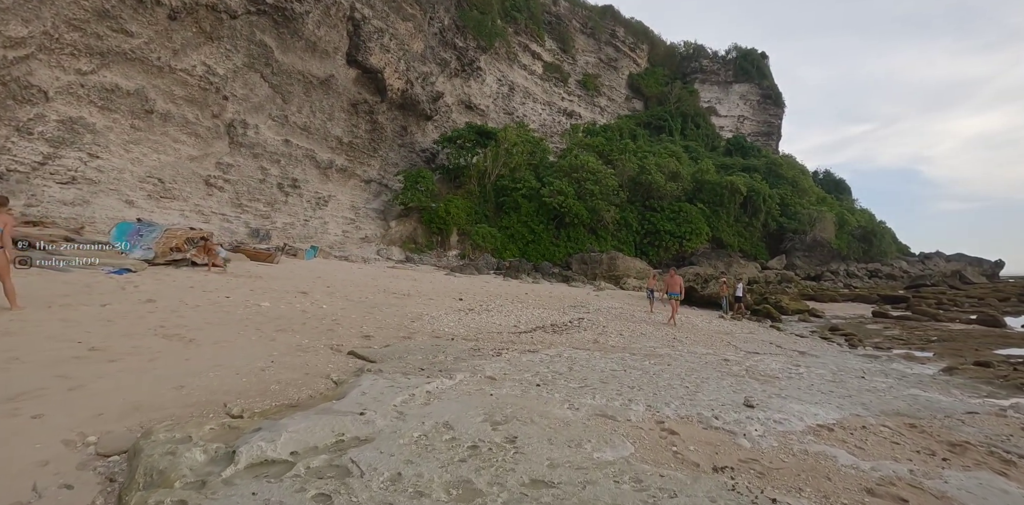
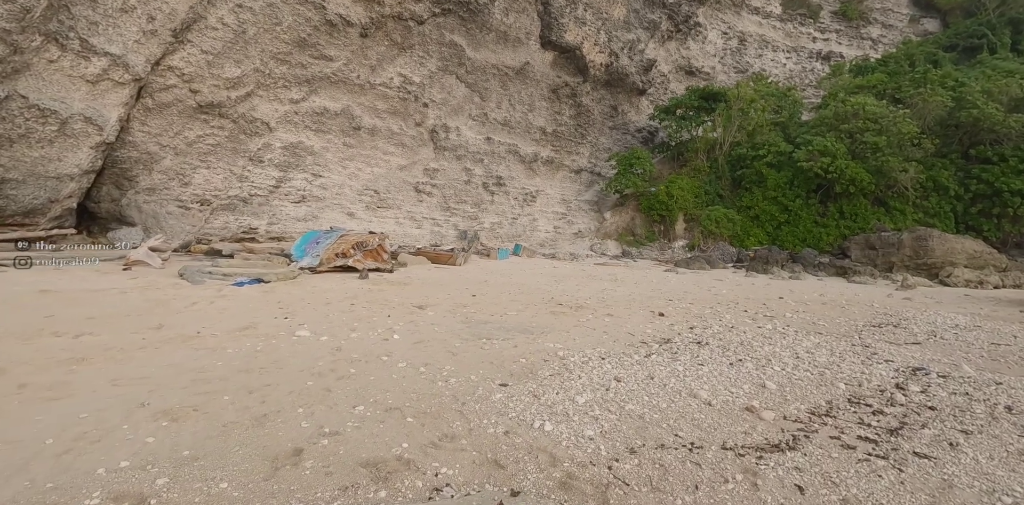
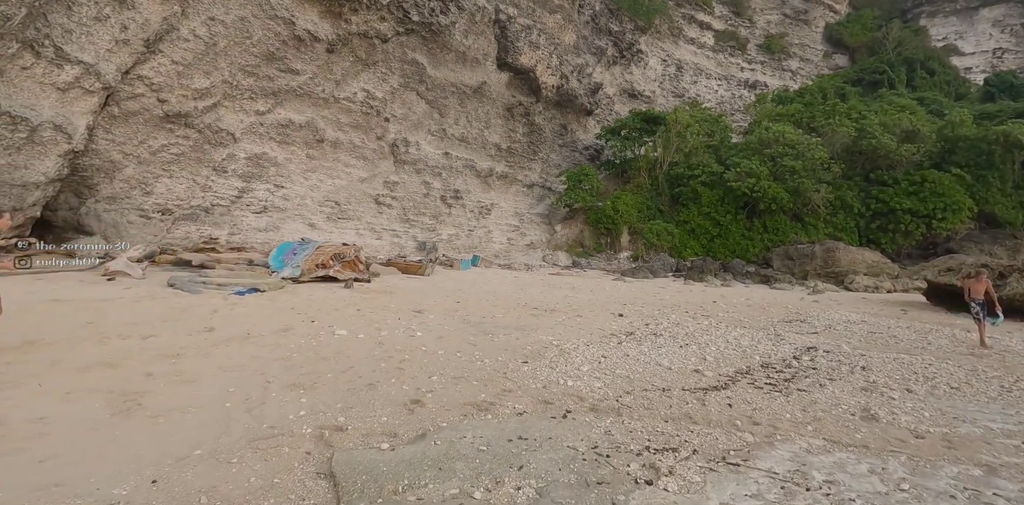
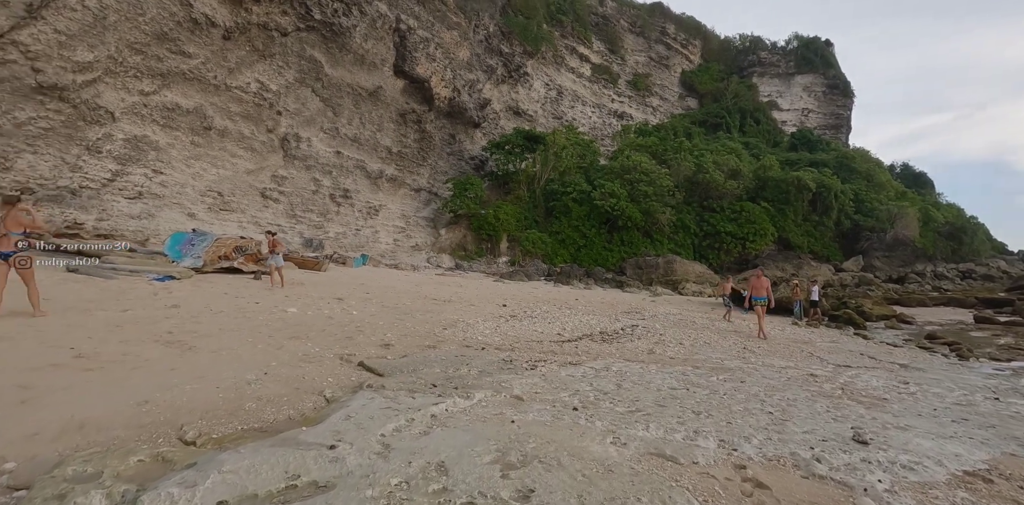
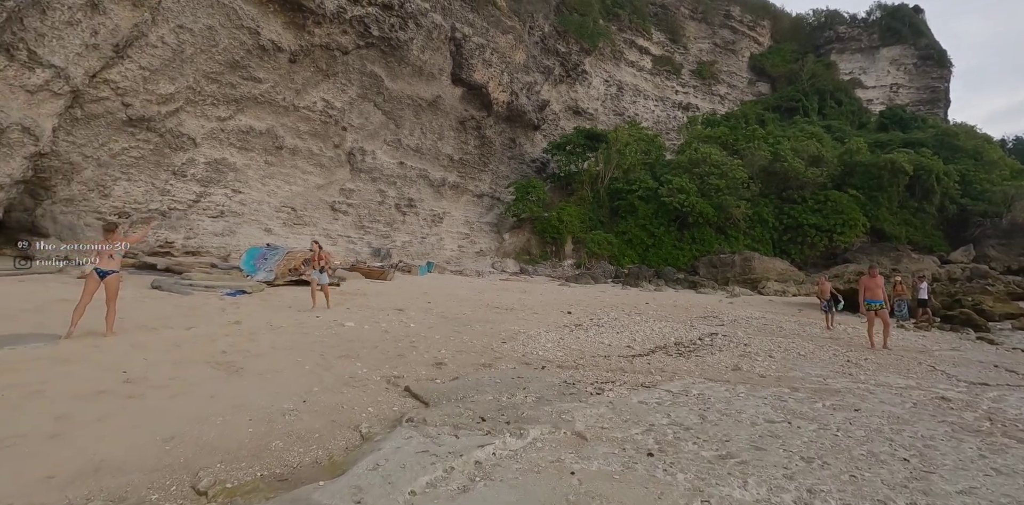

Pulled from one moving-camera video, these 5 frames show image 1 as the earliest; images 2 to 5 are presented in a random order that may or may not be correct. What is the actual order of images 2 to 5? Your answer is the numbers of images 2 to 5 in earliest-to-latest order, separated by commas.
4, 5, 3, 2
